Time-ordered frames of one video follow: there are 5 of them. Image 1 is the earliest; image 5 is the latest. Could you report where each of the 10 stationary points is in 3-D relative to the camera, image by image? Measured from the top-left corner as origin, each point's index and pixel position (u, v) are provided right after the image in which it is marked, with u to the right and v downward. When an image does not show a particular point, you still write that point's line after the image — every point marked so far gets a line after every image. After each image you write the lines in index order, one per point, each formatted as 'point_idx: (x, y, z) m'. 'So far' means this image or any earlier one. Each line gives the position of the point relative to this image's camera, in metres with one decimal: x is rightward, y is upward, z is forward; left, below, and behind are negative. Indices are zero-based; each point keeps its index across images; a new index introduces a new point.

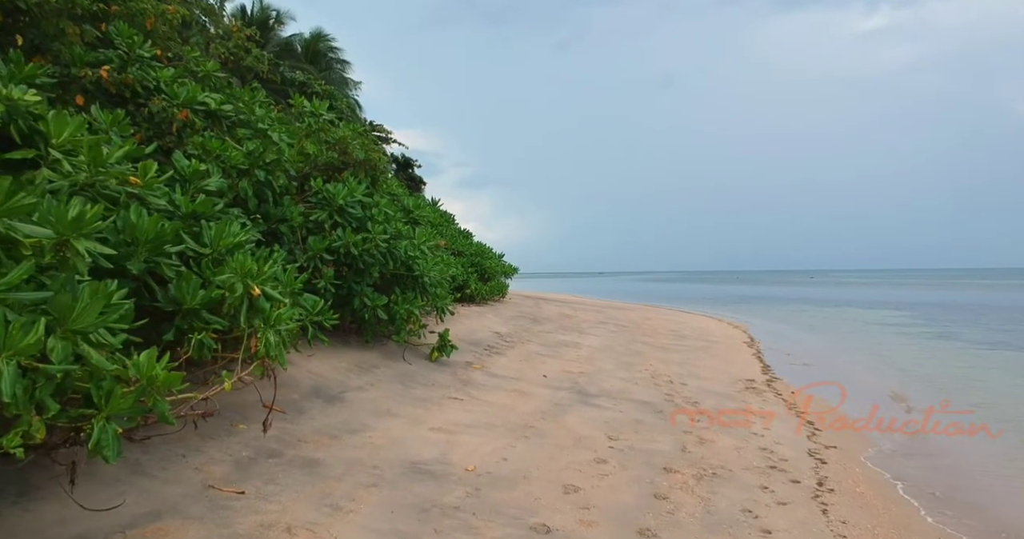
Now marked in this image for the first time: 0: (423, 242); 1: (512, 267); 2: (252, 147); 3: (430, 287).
0: (-0.9, +0.3, +6.0) m
1: (0.0, 0.0, +13.4) m
2: (-1.9, +0.9, +4.1) m
3: (-0.8, -0.2, +5.5) m
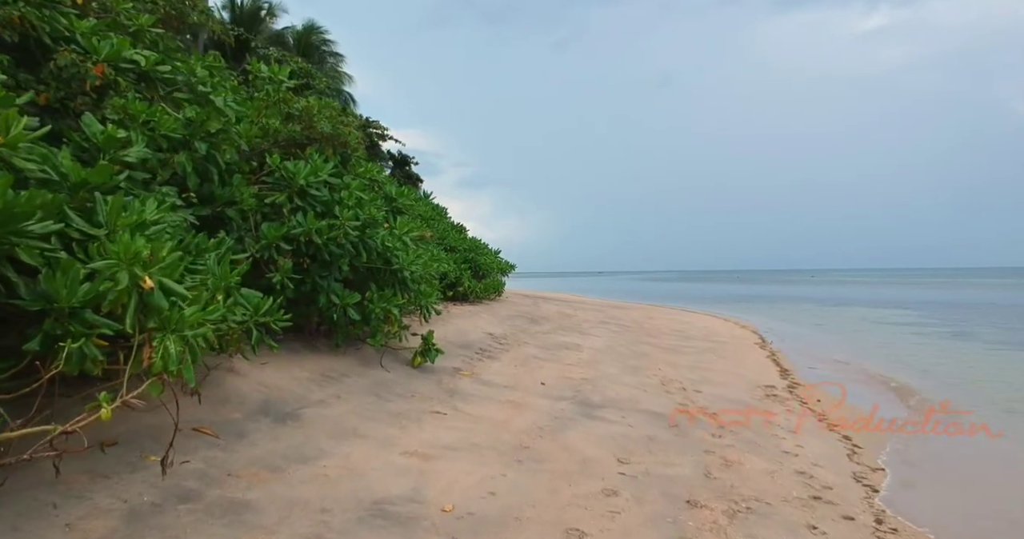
0: (-1.0, +0.3, +5.3) m
1: (0.0, +0.1, +12.7) m
2: (-1.9, +0.9, +3.4) m
3: (-0.9, -0.1, +4.9) m
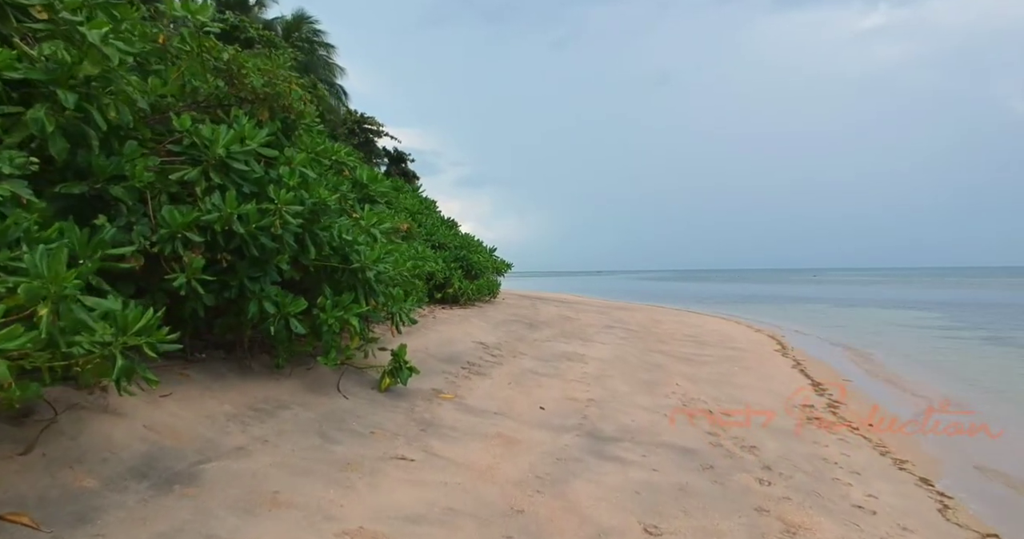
0: (-1.0, +0.3, +4.3) m
1: (-0.1, +0.1, +11.7) m
2: (-2.0, +0.9, +2.5) m
3: (-0.9, -0.1, +3.9) m
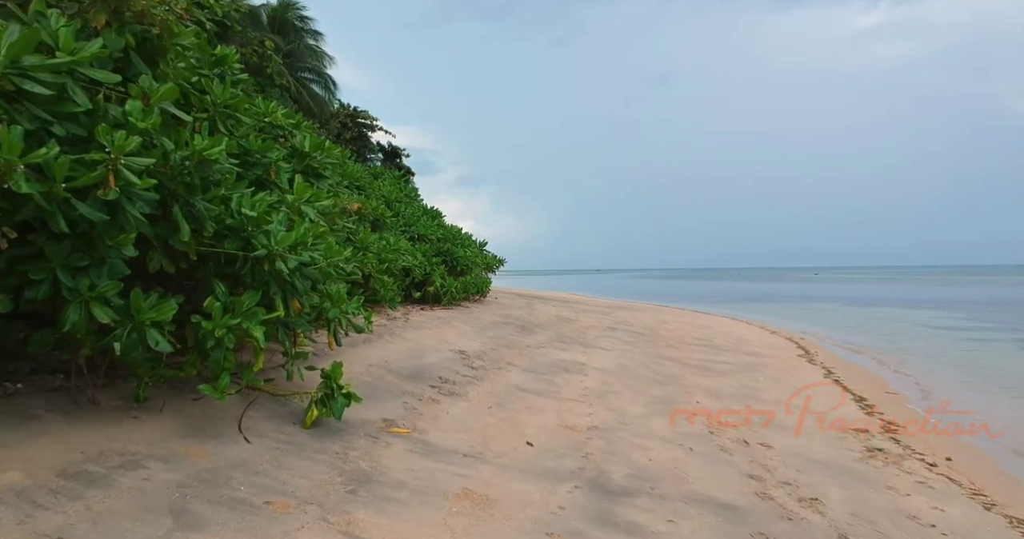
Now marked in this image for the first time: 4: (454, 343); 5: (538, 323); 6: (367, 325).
0: (-1.2, +0.4, +3.3) m
1: (-0.3, +0.2, +10.7) m
2: (-2.1, +1.0, +1.4) m
3: (-1.0, -0.1, +2.8) m
4: (-0.6, -0.7, +5.5) m
5: (+0.4, -0.8, +8.3) m
6: (-1.1, -0.4, +4.4) m
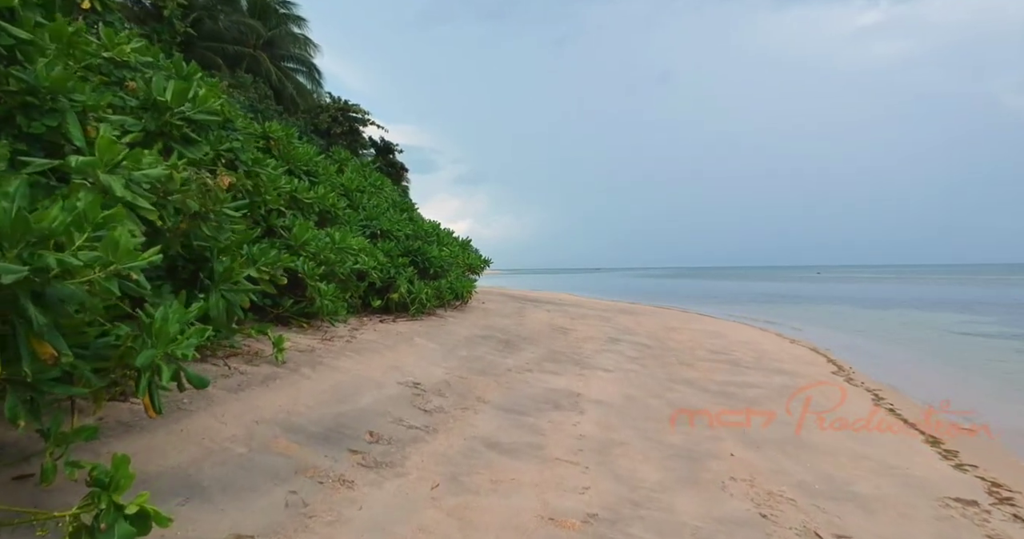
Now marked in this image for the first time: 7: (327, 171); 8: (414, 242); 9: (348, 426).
0: (-1.4, +0.4, +1.9) m
1: (-0.5, +0.2, +9.3) m
2: (-2.3, +0.9, 0.0) m
3: (-1.2, -0.1, +1.5) m
4: (-0.8, -0.7, +4.2) m
5: (+0.2, -0.8, +7.0) m
6: (-1.3, -0.5, +3.0) m
7: (-2.2, +1.2, +6.7) m
8: (-1.2, +0.4, +7.0) m
9: (-0.8, -0.8, +3.0) m
